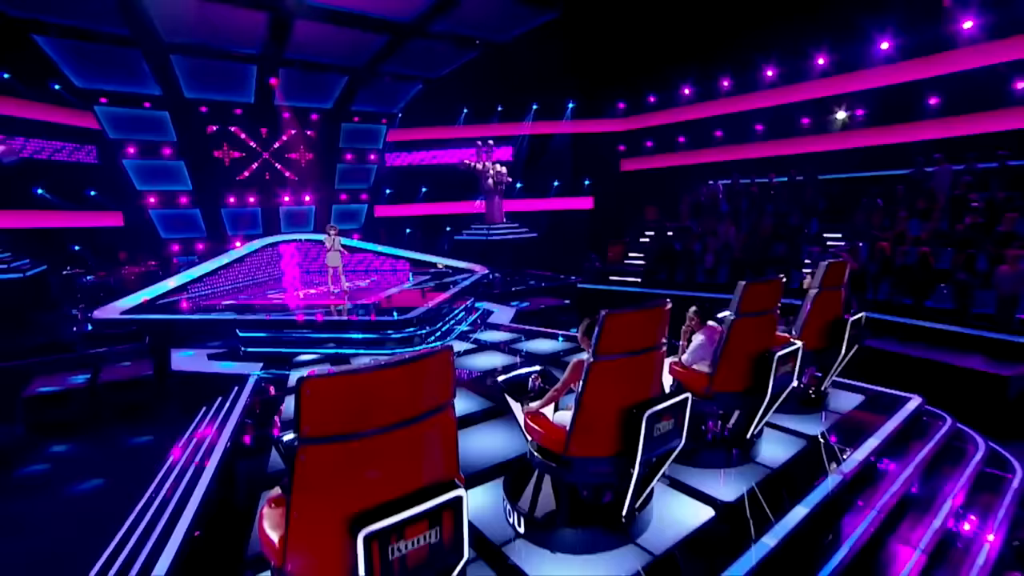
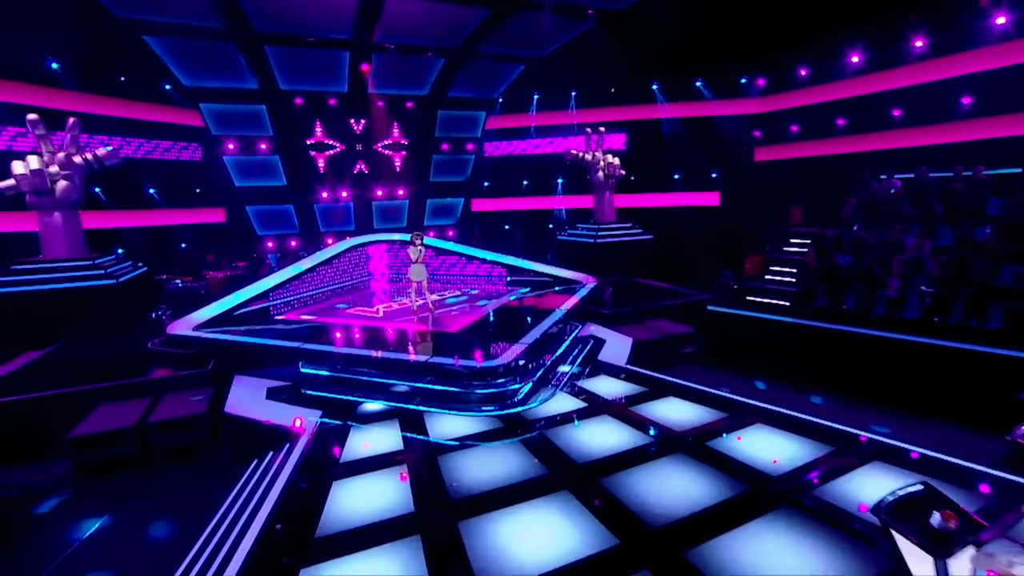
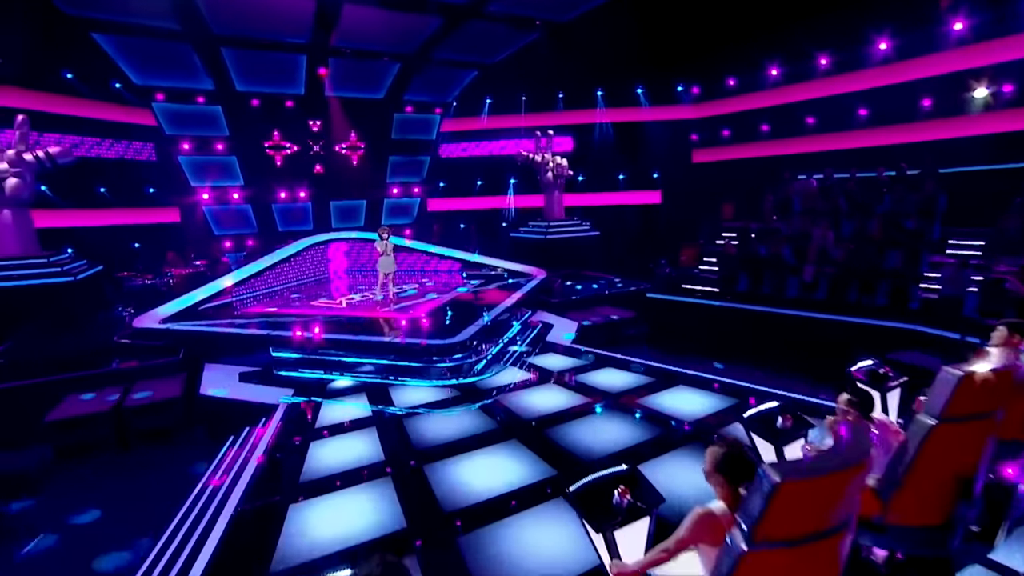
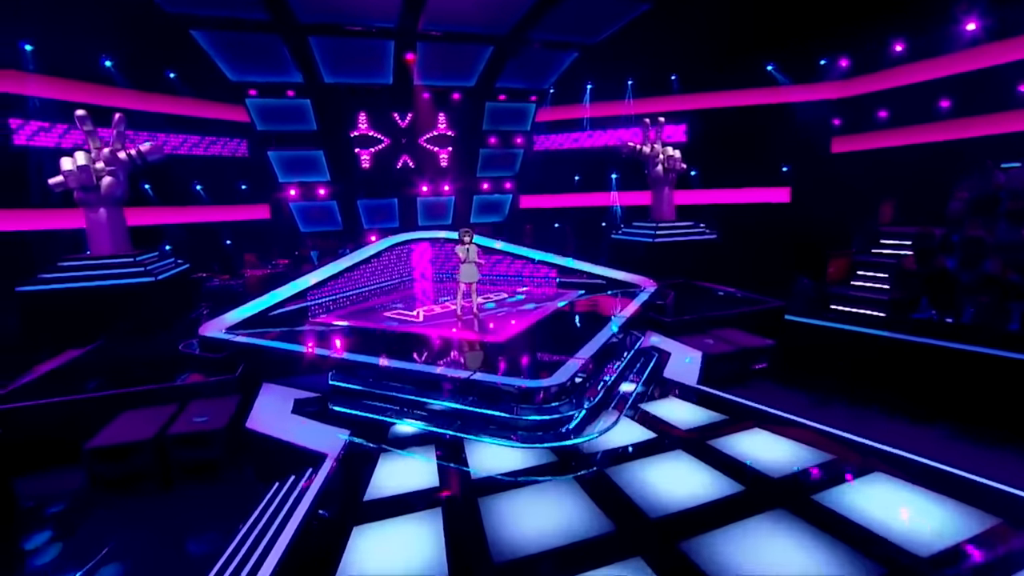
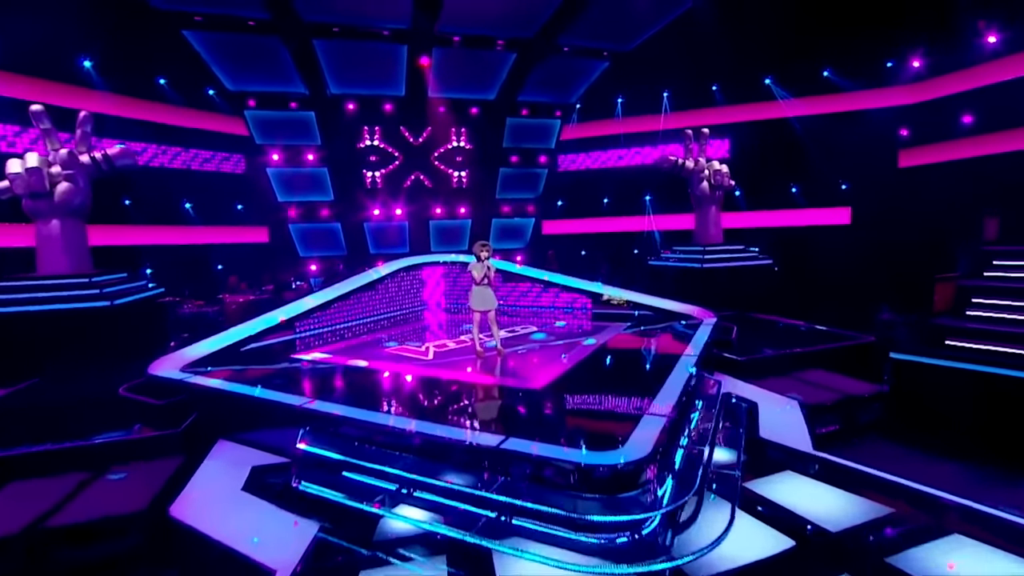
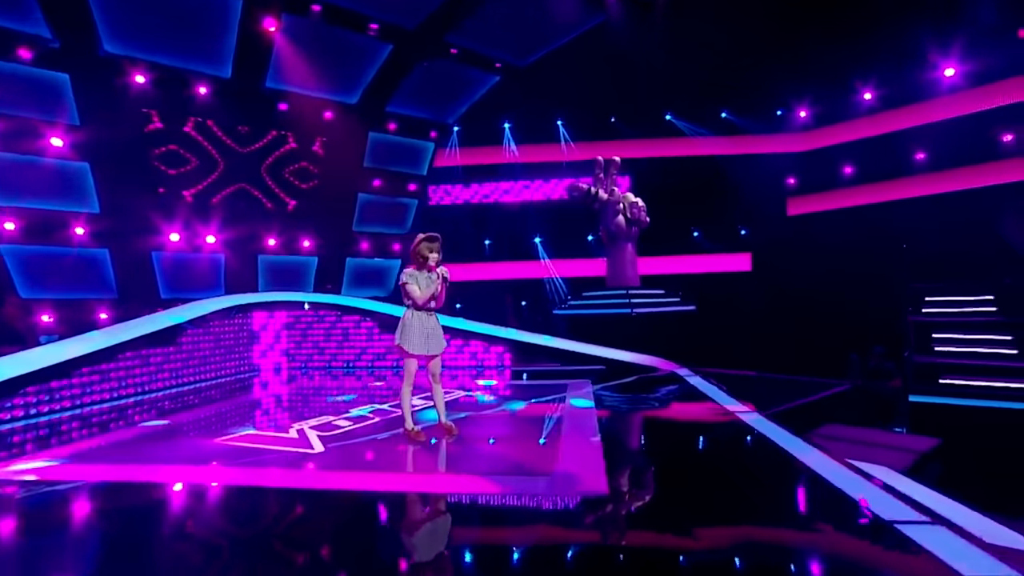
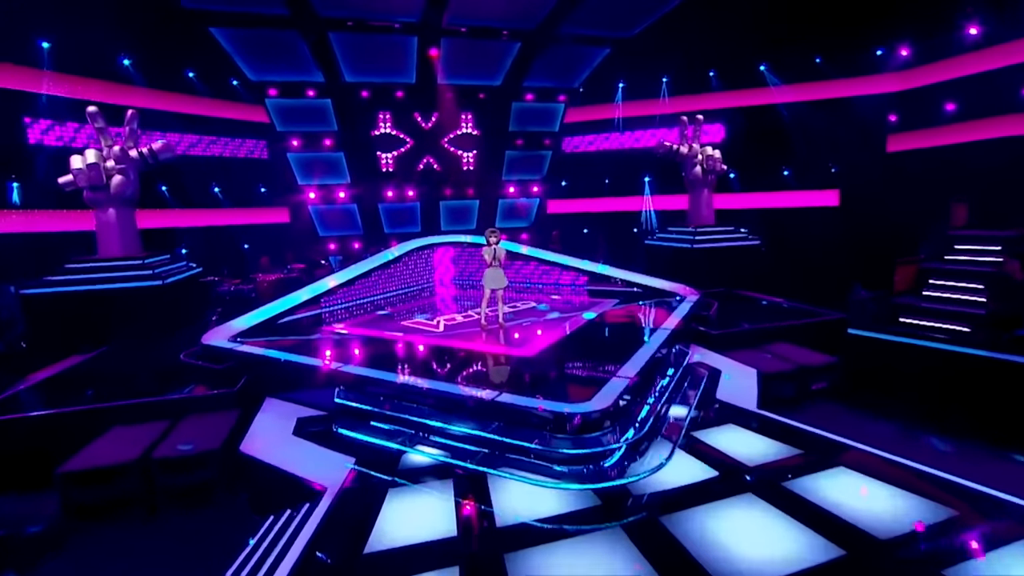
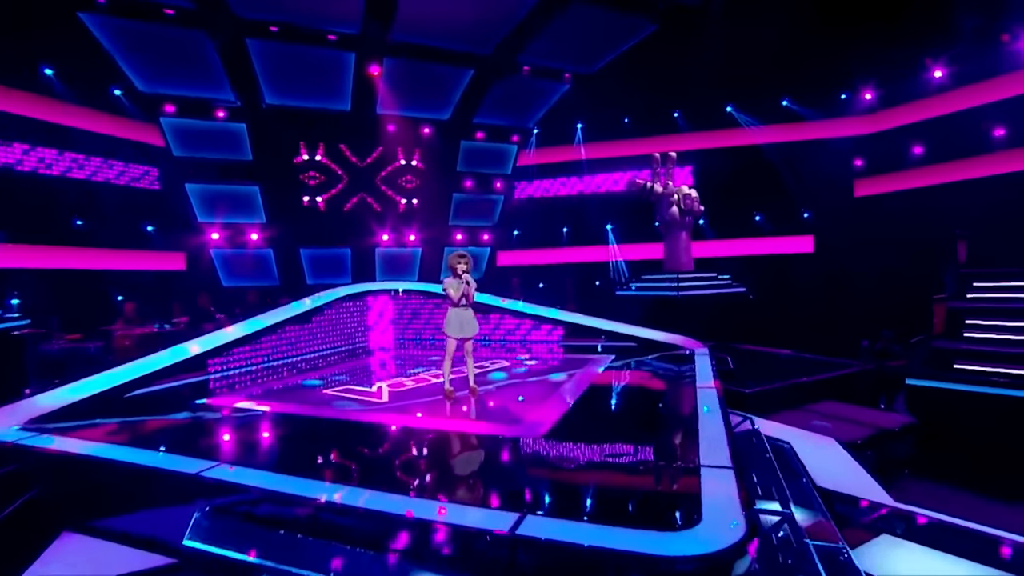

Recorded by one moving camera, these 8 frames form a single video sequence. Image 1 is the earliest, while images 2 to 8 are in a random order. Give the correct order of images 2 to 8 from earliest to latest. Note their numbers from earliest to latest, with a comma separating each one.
3, 2, 4, 7, 5, 8, 6
